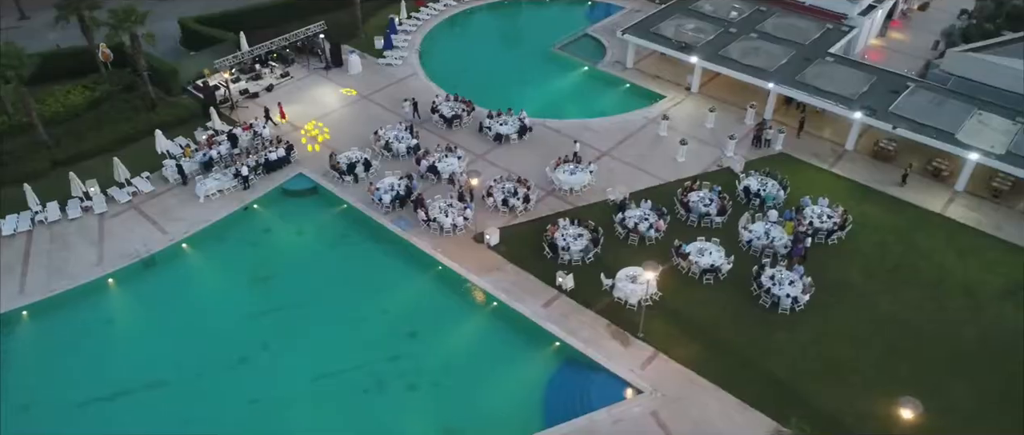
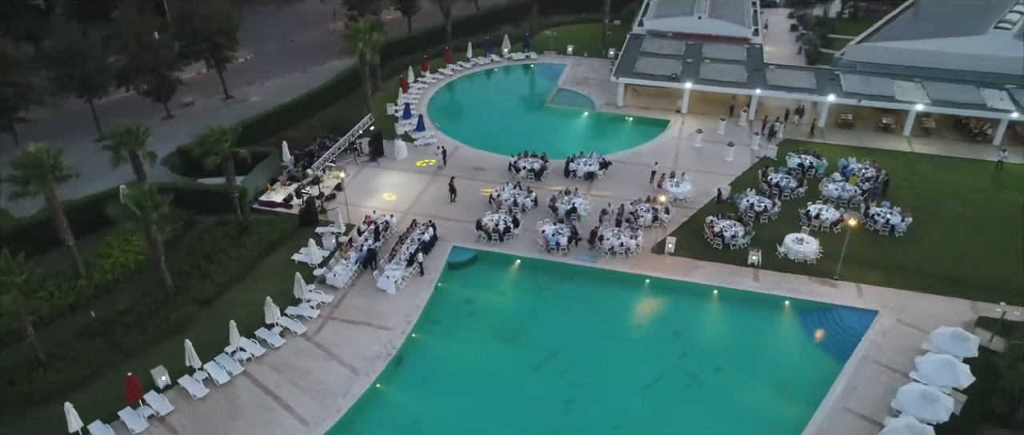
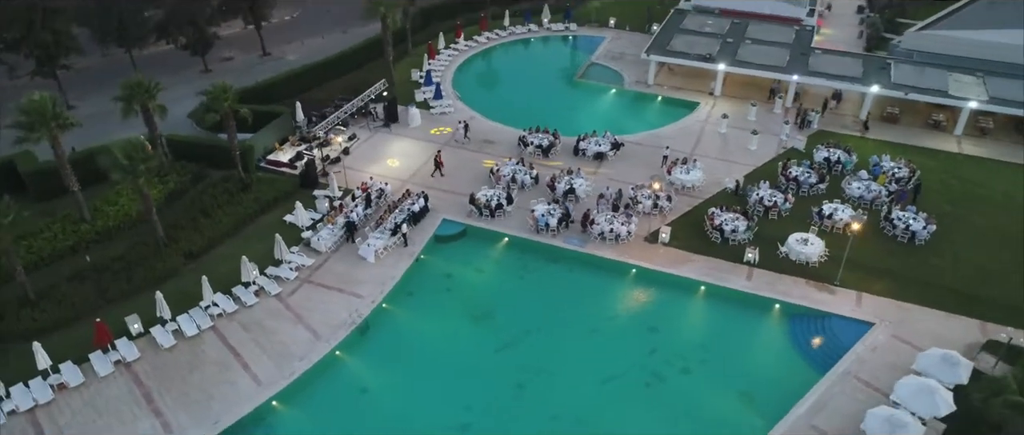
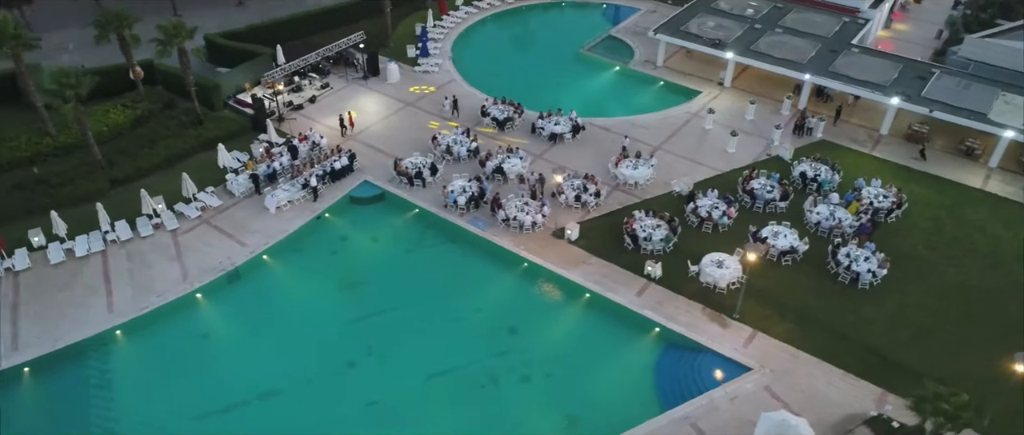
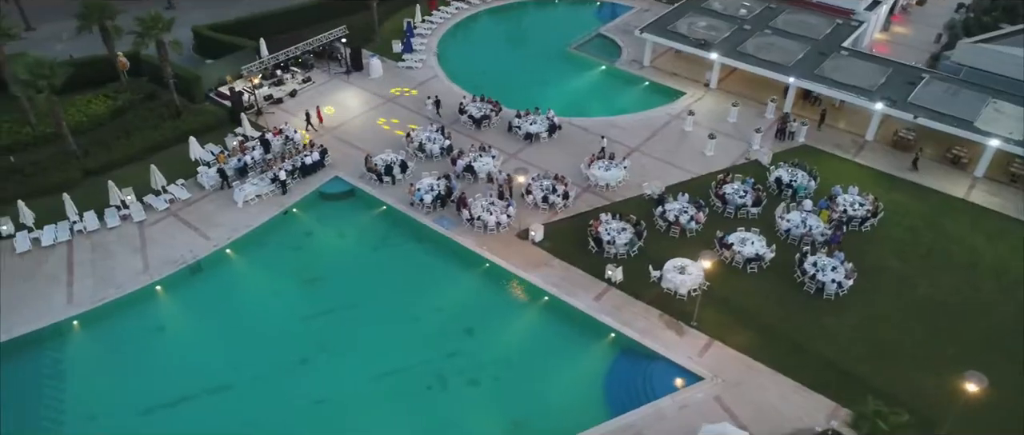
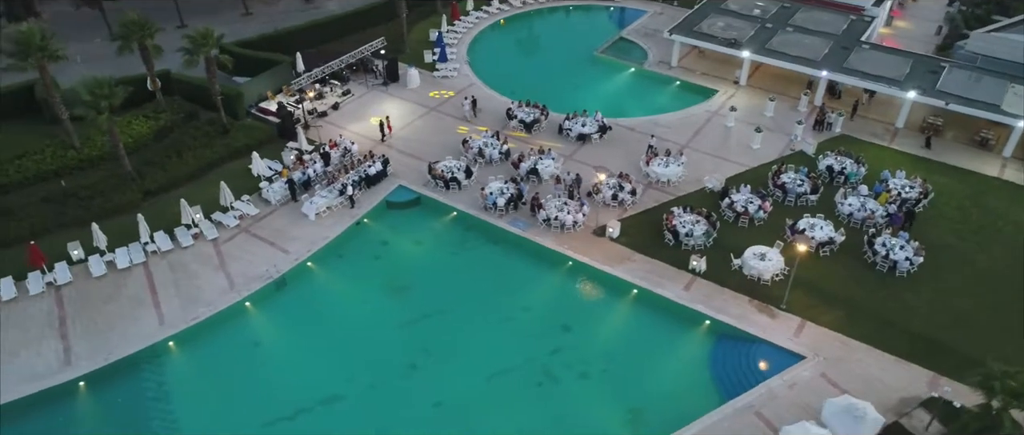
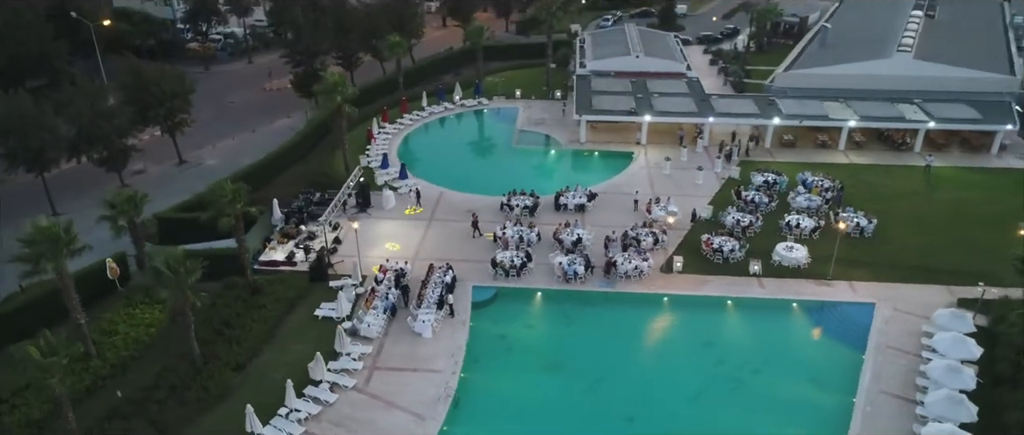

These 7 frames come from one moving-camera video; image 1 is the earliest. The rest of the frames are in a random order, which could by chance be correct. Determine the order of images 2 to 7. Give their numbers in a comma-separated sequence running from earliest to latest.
5, 4, 6, 3, 2, 7
